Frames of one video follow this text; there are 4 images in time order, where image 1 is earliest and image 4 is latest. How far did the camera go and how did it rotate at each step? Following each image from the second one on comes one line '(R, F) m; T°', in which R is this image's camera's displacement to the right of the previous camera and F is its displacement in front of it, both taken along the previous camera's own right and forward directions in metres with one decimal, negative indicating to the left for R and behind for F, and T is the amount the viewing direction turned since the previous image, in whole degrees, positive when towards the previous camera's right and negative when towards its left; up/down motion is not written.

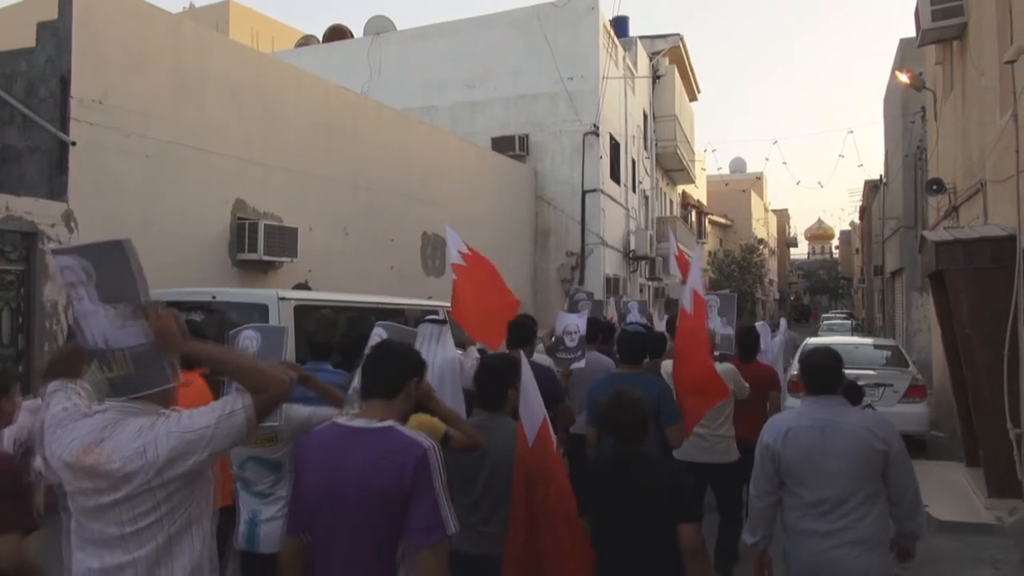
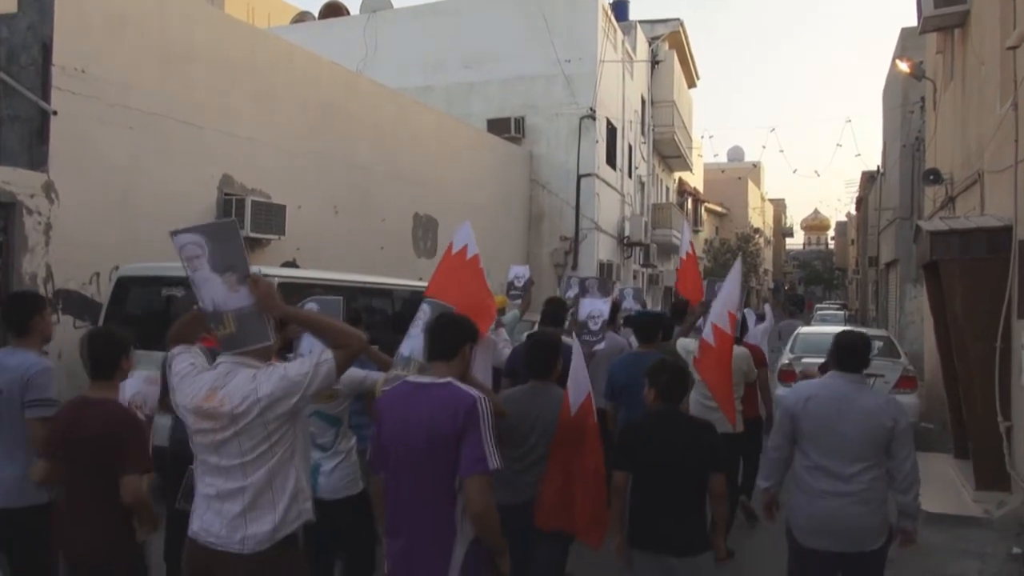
(+0.1, +0.1) m; 0°
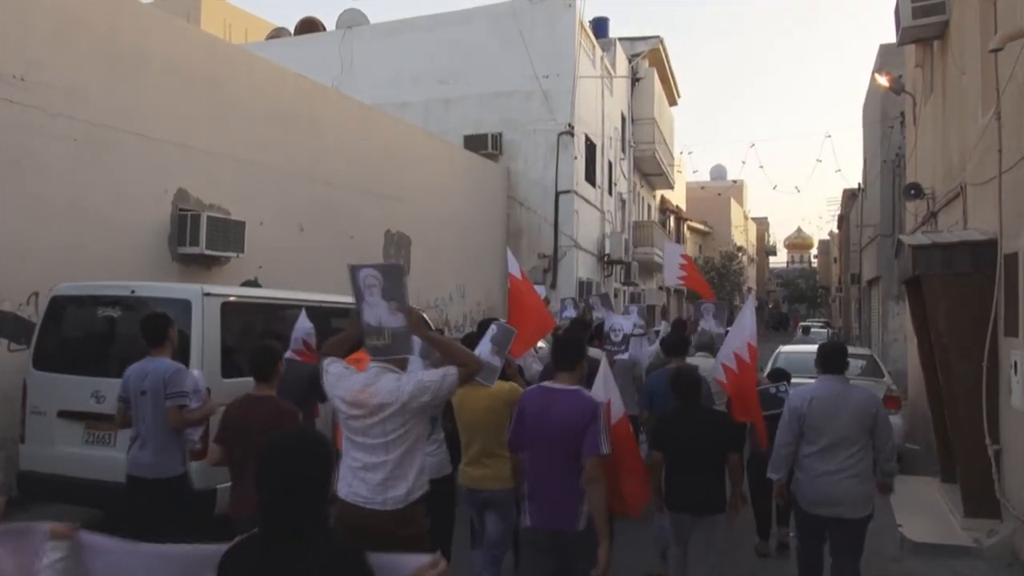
(+0.2, +0.4) m; +1°
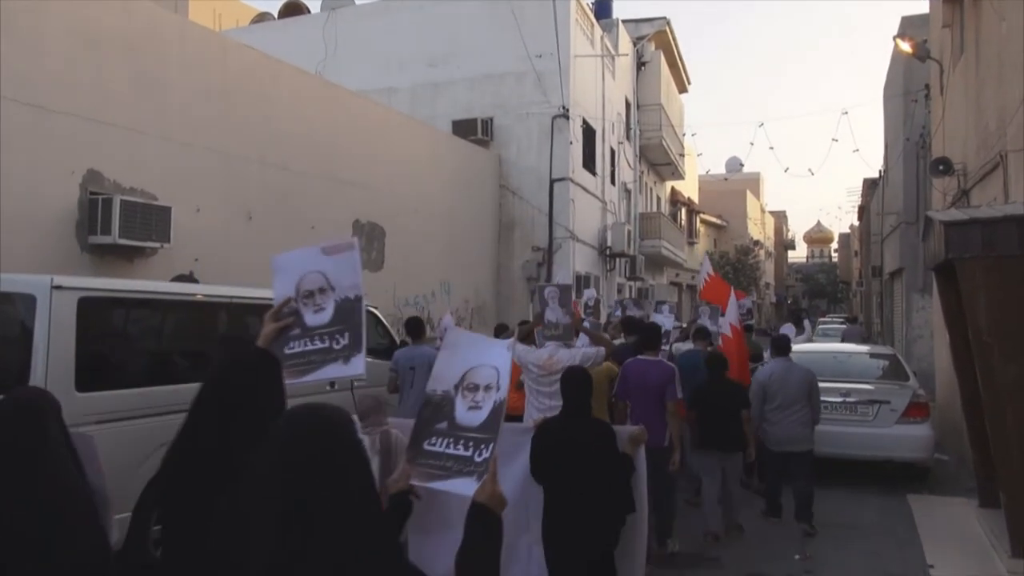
(+0.5, +1.3) m; -1°
